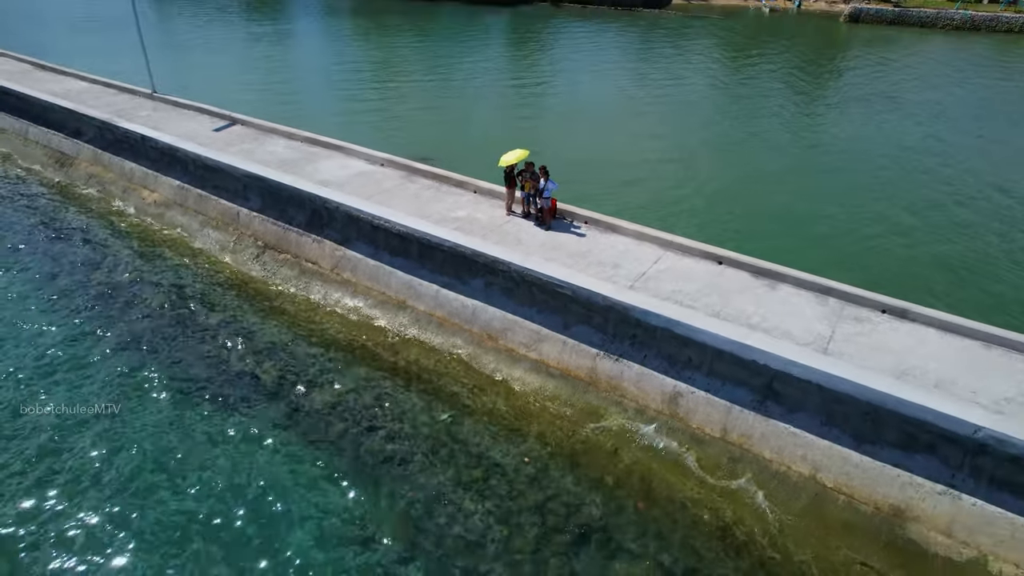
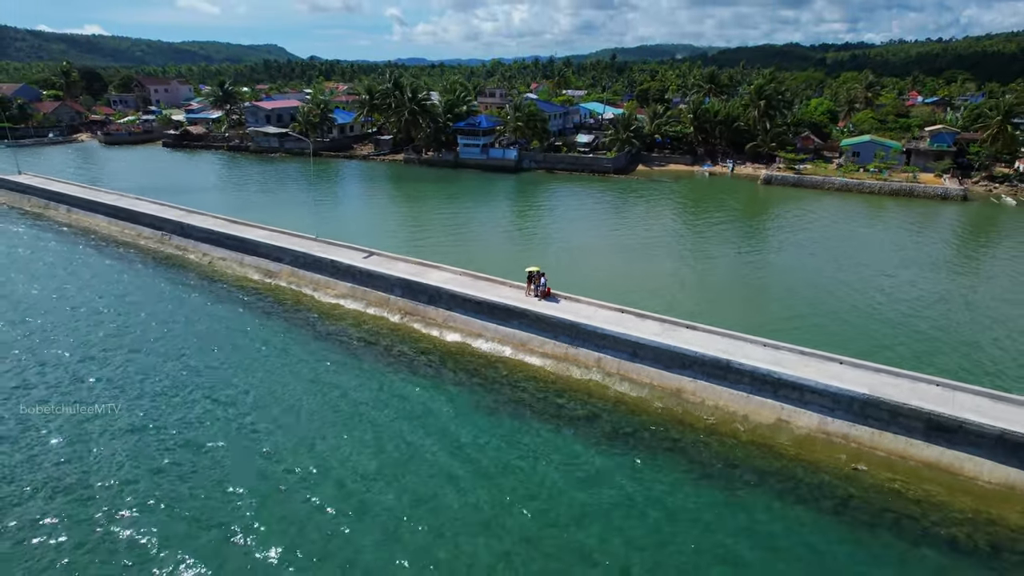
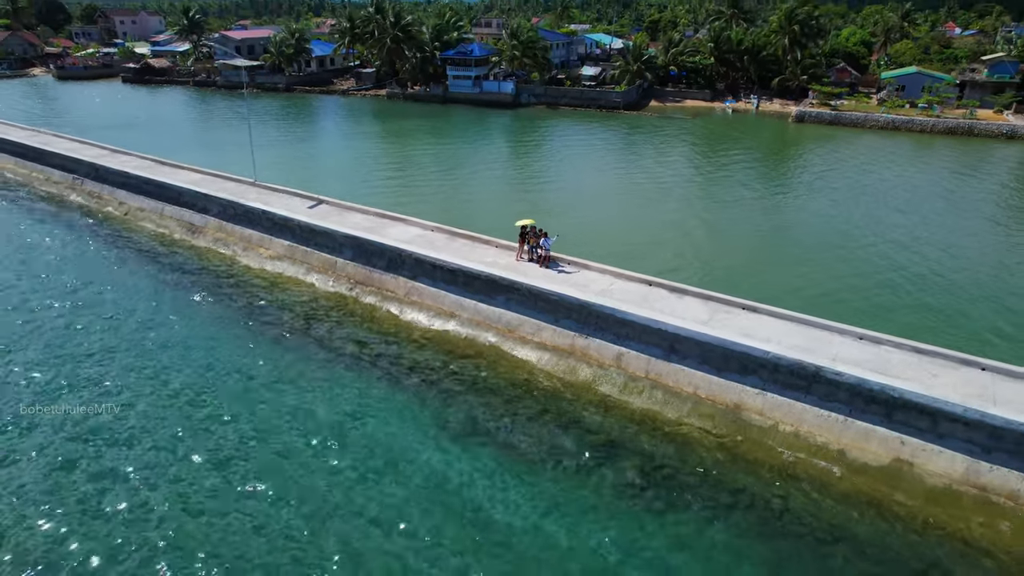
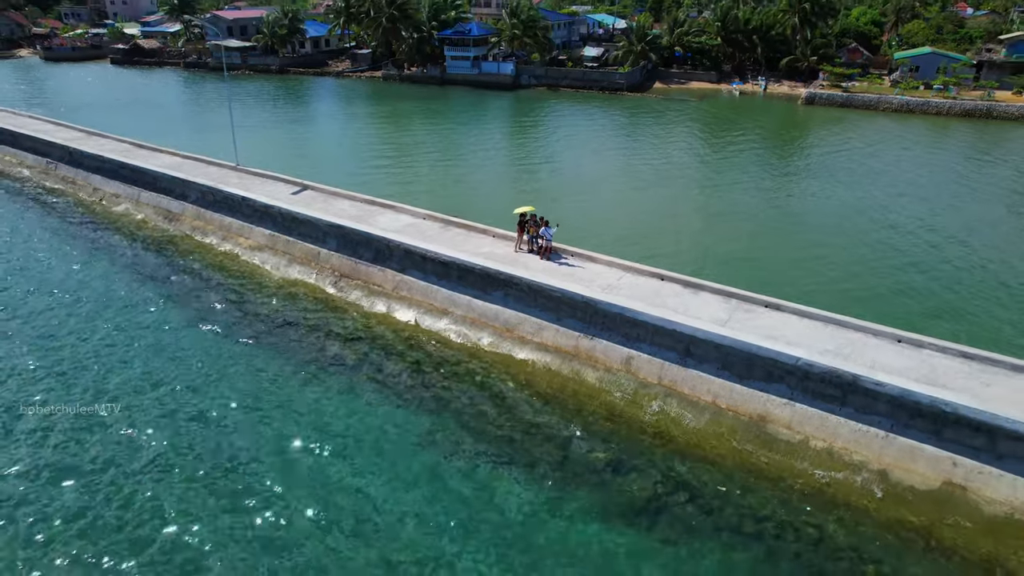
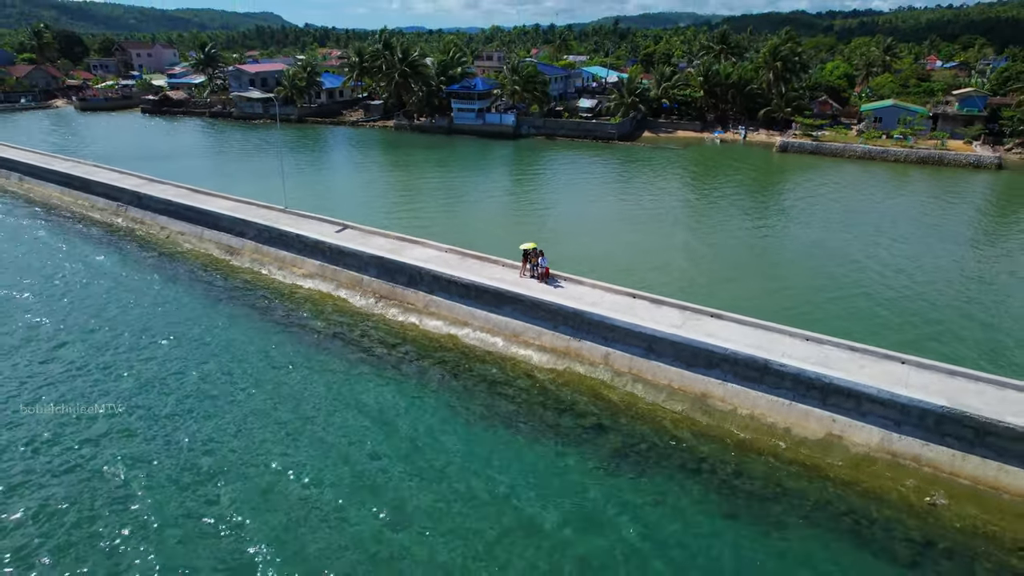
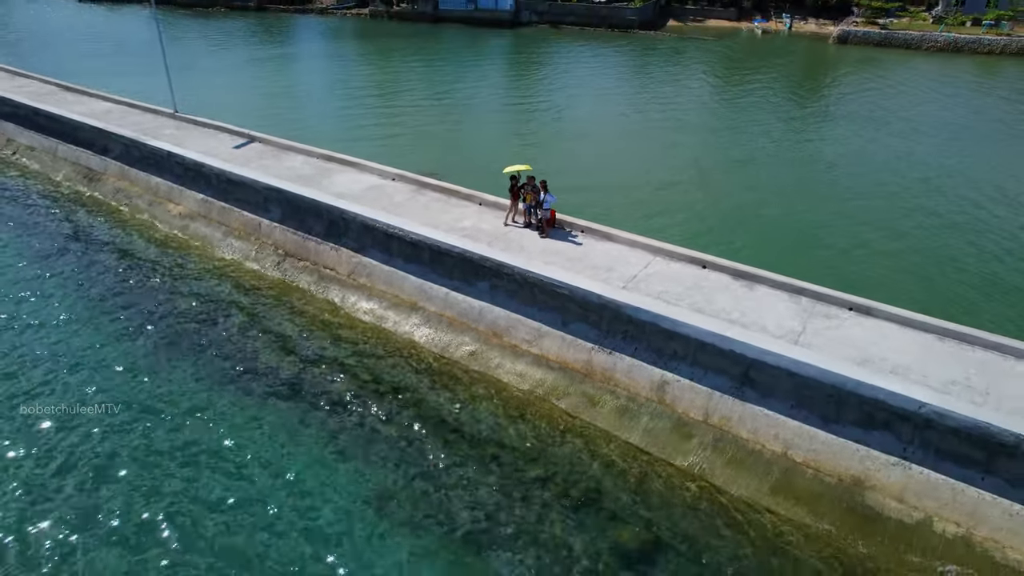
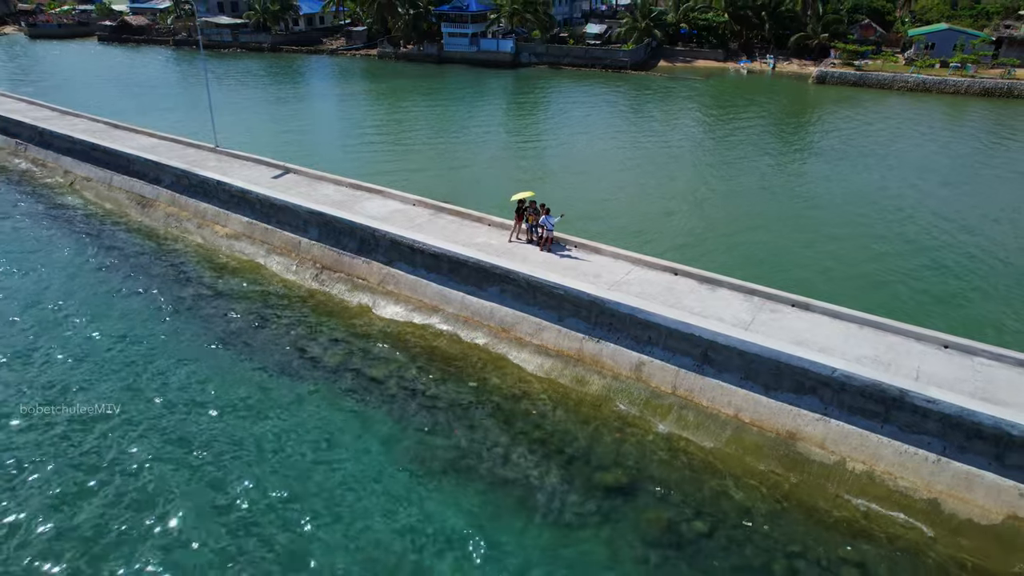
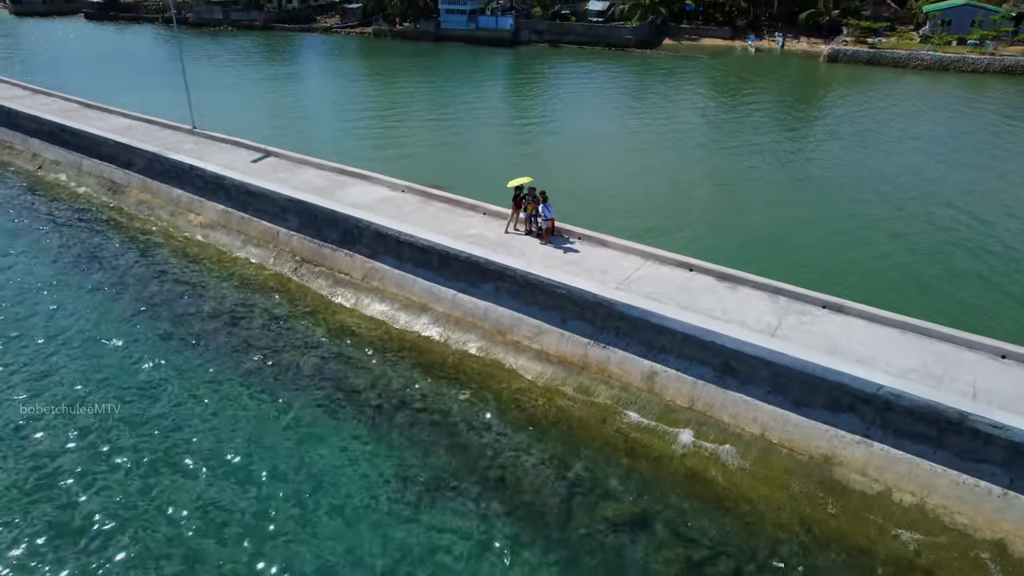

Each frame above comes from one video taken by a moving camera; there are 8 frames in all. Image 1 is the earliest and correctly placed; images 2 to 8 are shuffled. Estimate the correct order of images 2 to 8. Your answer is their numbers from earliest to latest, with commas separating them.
6, 8, 7, 4, 3, 5, 2
